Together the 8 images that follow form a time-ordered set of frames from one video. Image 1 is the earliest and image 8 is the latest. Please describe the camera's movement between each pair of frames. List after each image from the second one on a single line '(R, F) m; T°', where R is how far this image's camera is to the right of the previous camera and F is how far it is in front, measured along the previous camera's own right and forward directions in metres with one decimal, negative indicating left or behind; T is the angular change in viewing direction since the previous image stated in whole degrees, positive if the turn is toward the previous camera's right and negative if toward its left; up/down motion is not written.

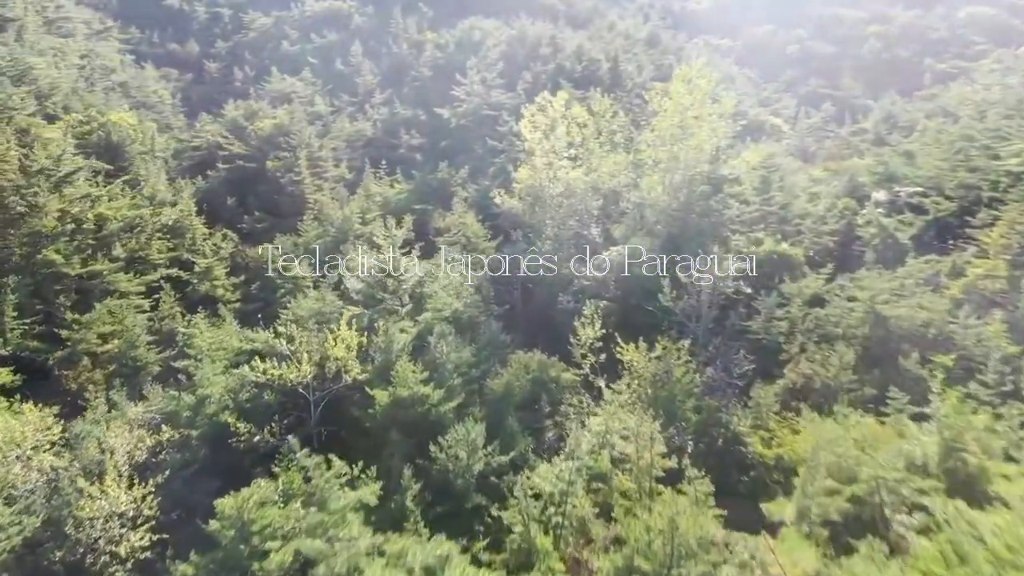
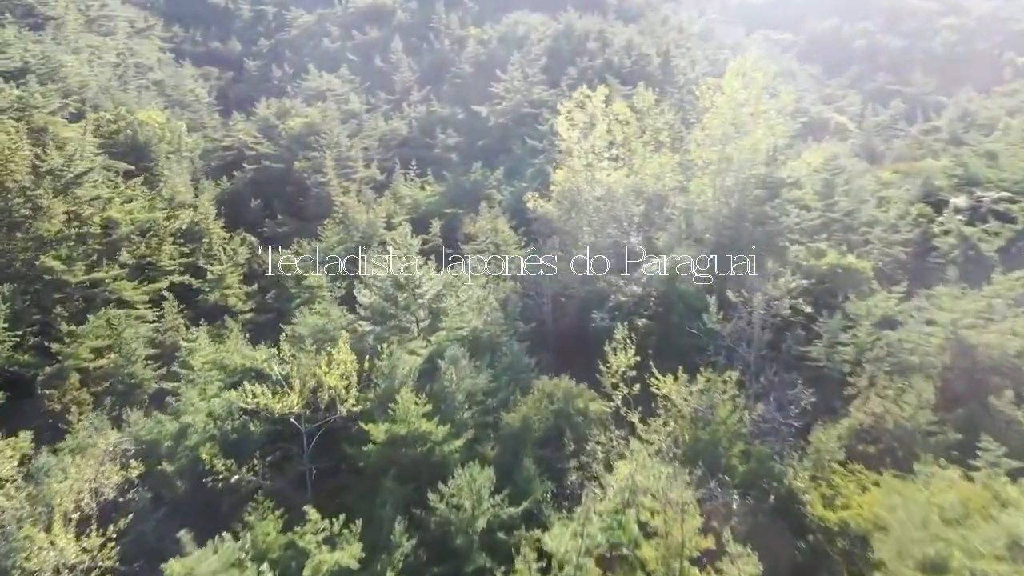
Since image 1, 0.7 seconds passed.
(+1.2, +4.5) m; -4°
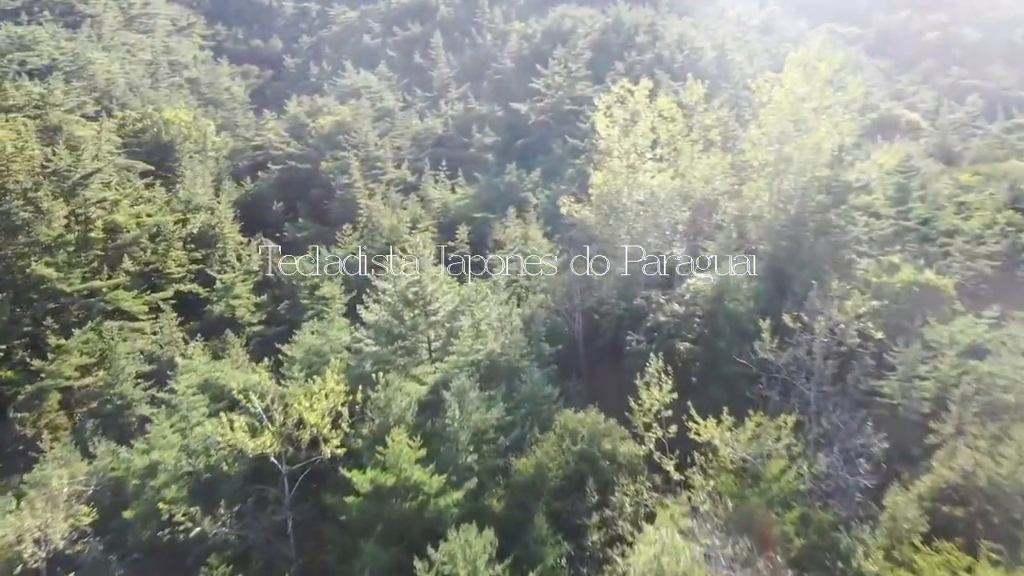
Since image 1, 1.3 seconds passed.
(+1.2, +4.5) m; -4°
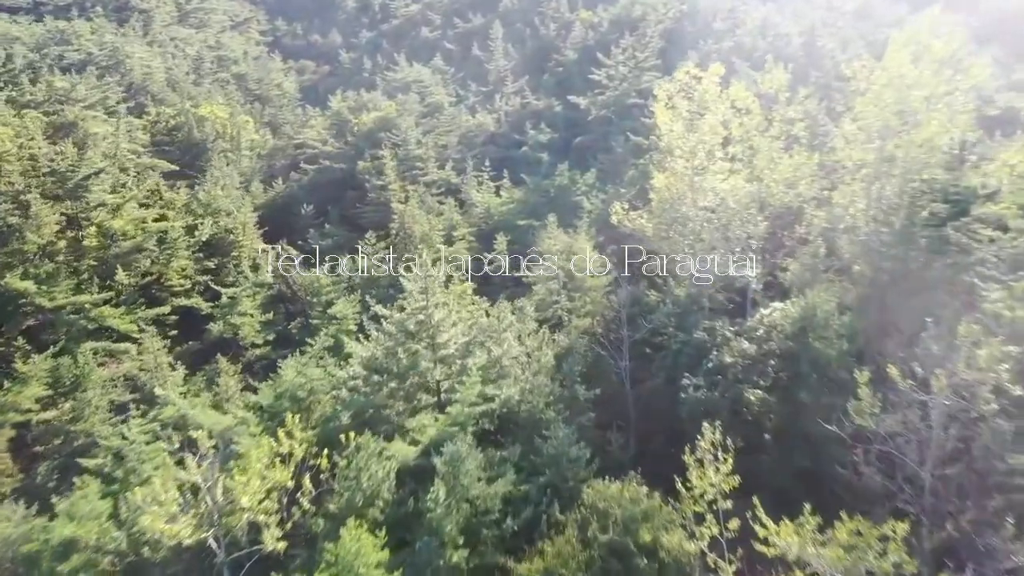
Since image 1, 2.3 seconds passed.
(+1.7, +6.6) m; -5°
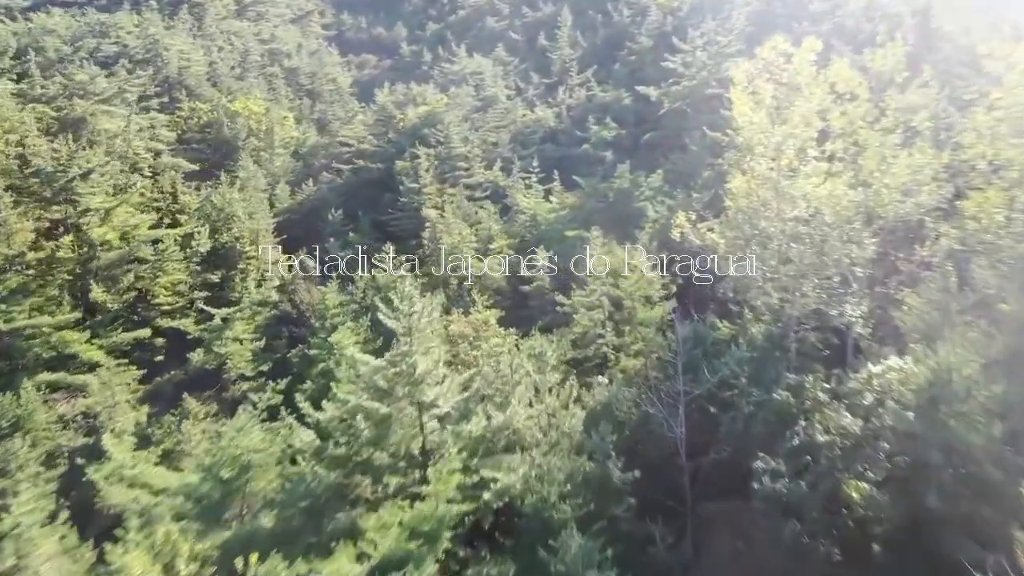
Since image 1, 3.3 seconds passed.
(+1.9, +7.3) m; -6°
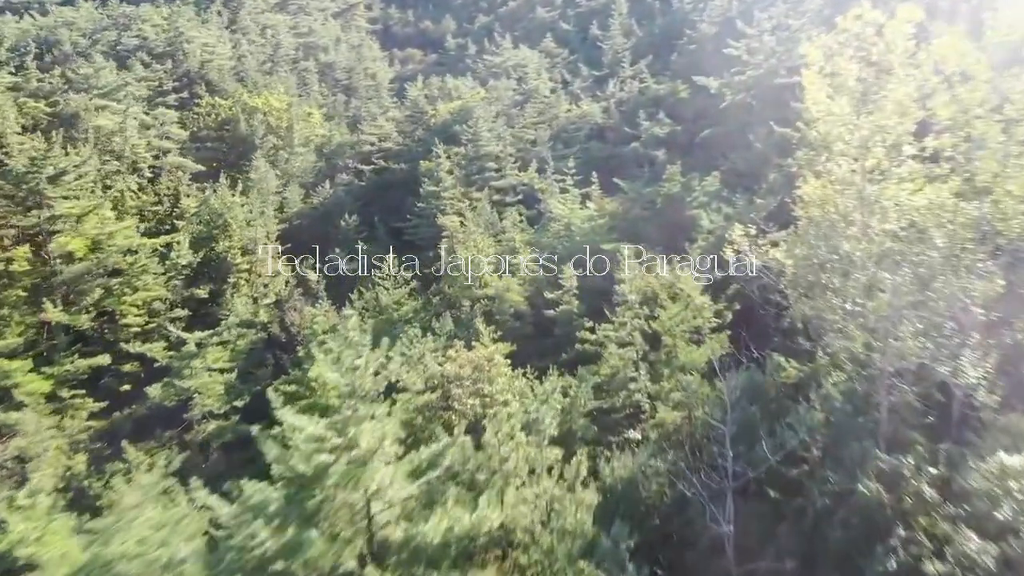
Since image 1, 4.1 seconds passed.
(+1.6, +5.9) m; -4°
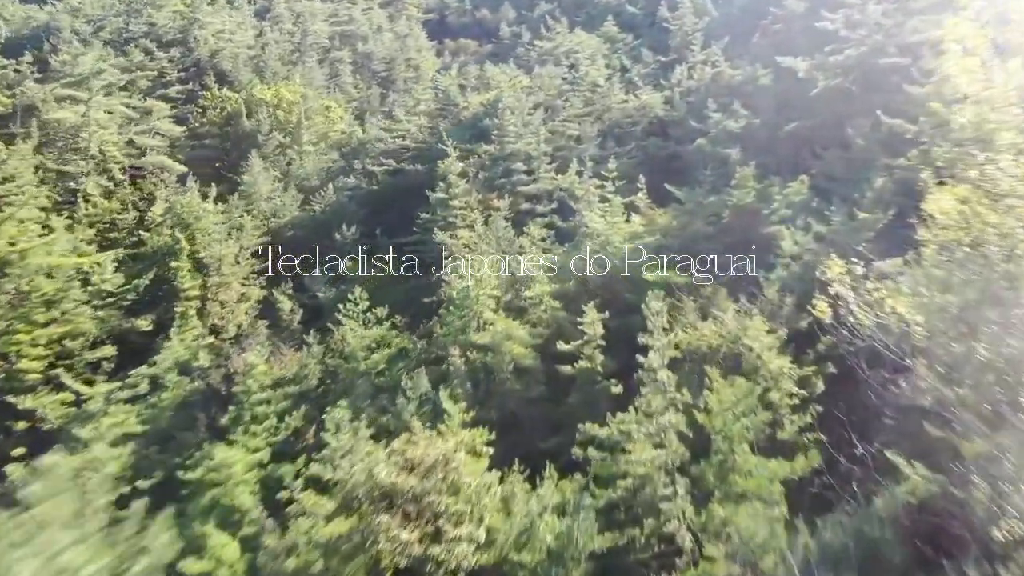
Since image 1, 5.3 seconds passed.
(+2.1, +8.3) m; -5°
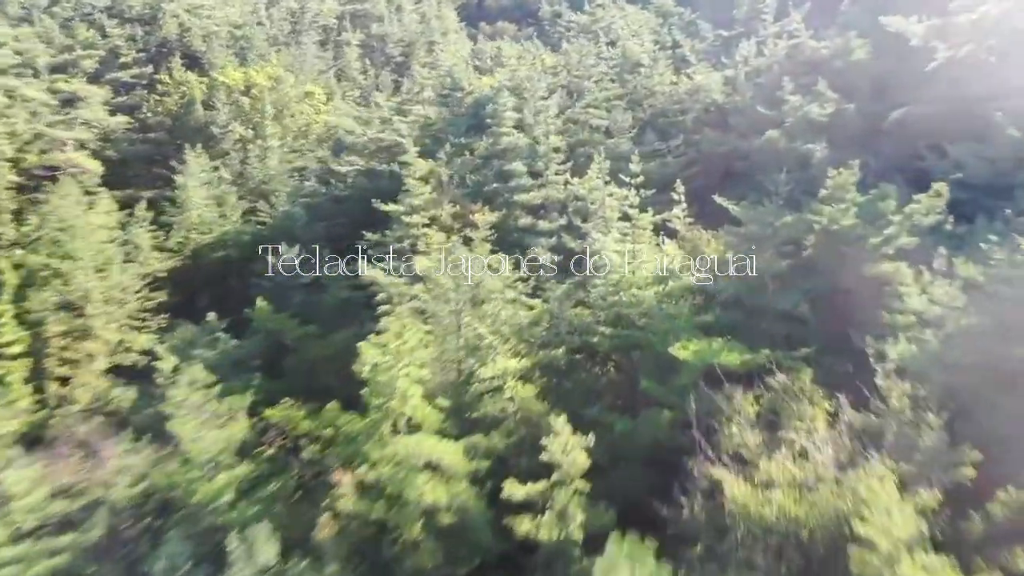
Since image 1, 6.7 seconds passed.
(+2.3, +9.8) m; -4°
